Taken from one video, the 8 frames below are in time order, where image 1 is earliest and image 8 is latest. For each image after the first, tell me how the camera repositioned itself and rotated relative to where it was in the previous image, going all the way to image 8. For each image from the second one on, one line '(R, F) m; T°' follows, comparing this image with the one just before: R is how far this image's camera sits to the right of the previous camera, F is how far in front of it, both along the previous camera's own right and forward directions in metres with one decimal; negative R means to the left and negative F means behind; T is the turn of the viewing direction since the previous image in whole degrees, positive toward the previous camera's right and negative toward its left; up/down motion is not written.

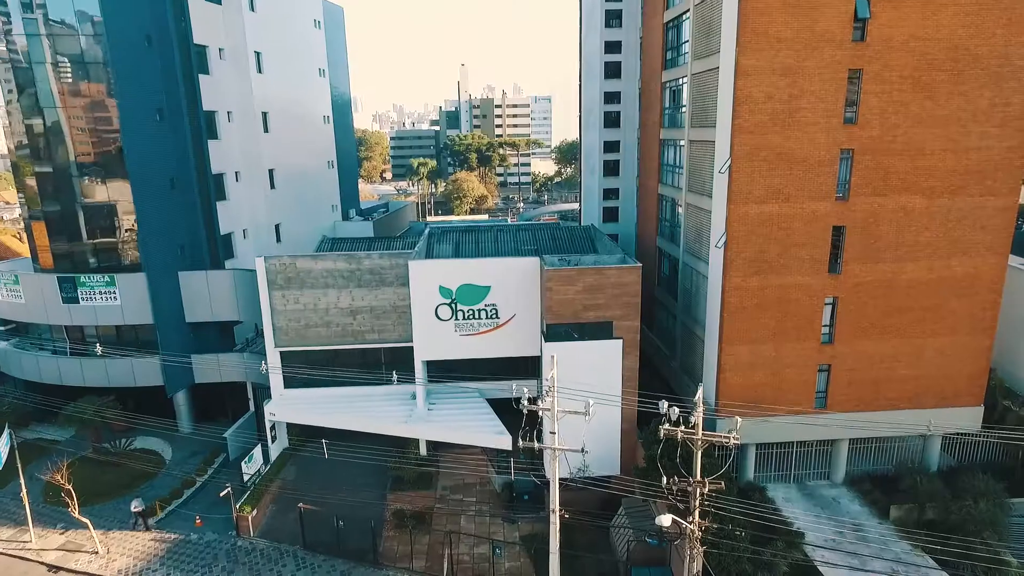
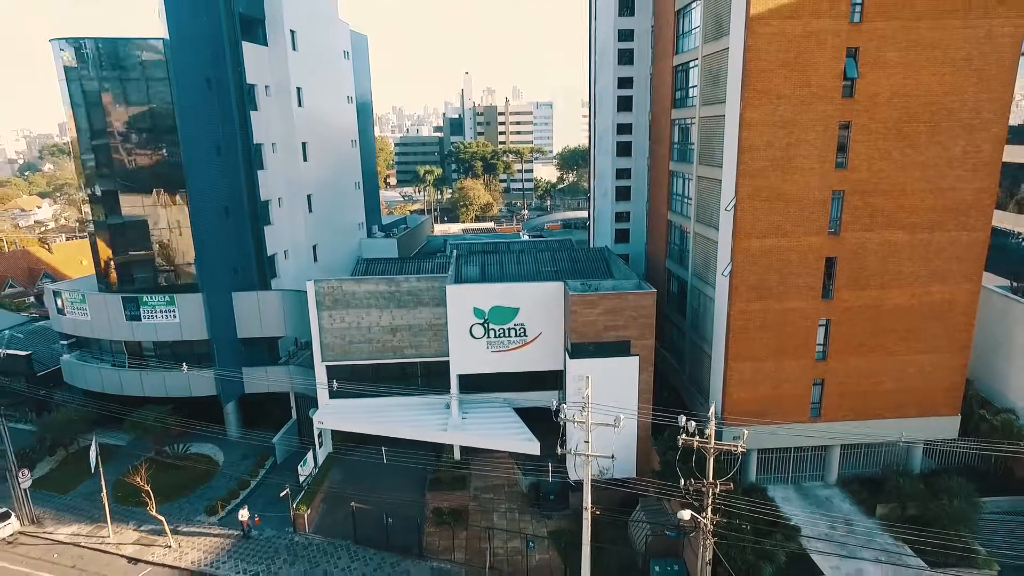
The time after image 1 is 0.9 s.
(-0.7, -2.4) m; 0°
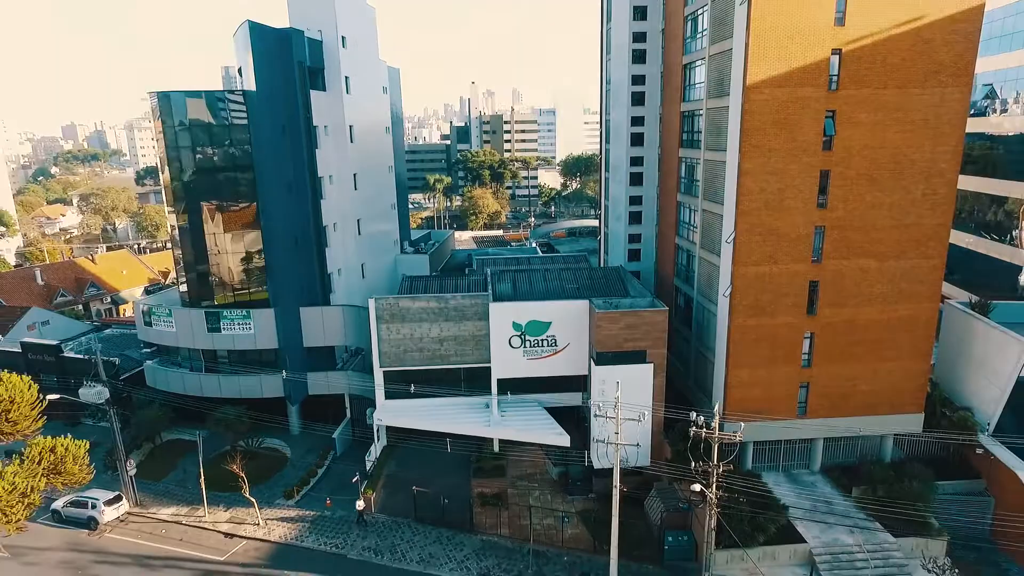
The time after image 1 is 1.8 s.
(-1.1, -4.1) m; 0°
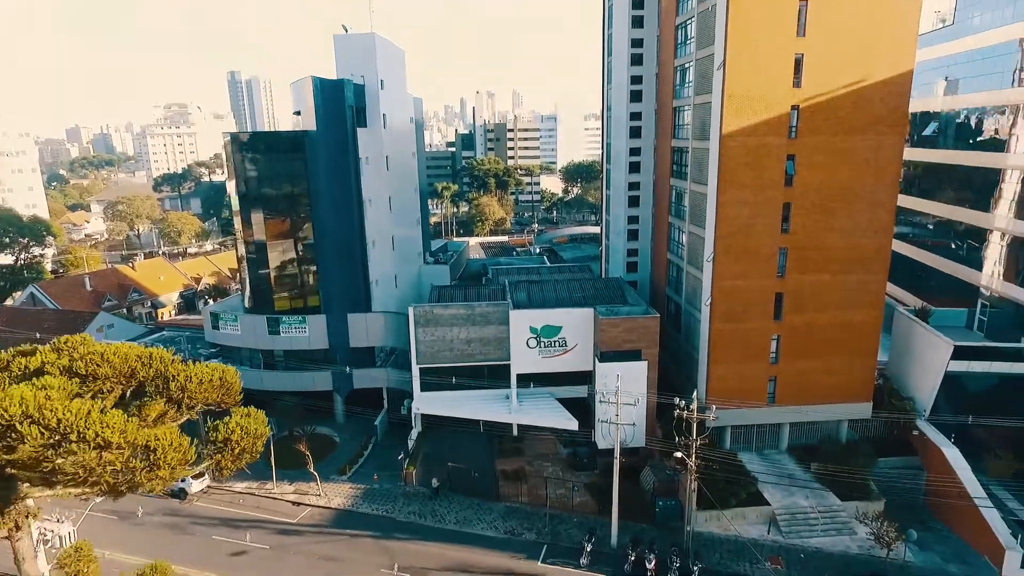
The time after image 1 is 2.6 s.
(-0.7, -5.3) m; 0°
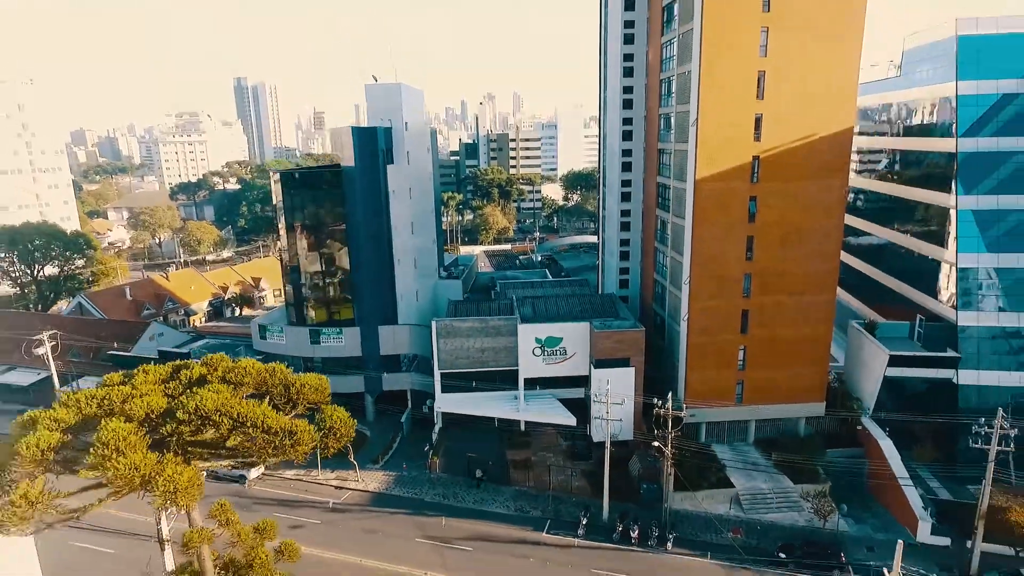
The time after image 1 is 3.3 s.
(-0.3, -5.7) m; 0°
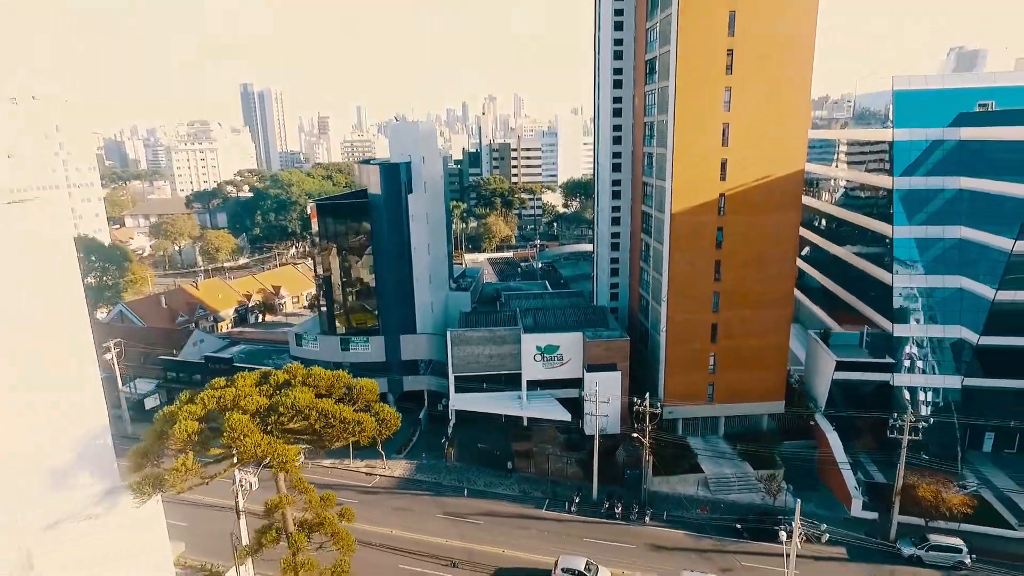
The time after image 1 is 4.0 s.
(-0.2, -6.2) m; 0°
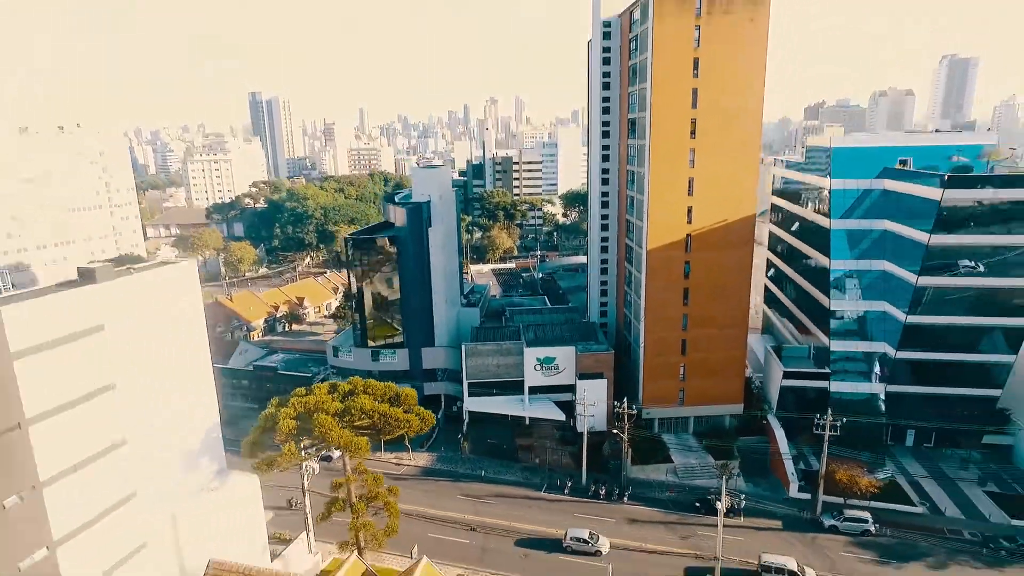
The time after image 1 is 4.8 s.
(-0.2, -8.7) m; 0°
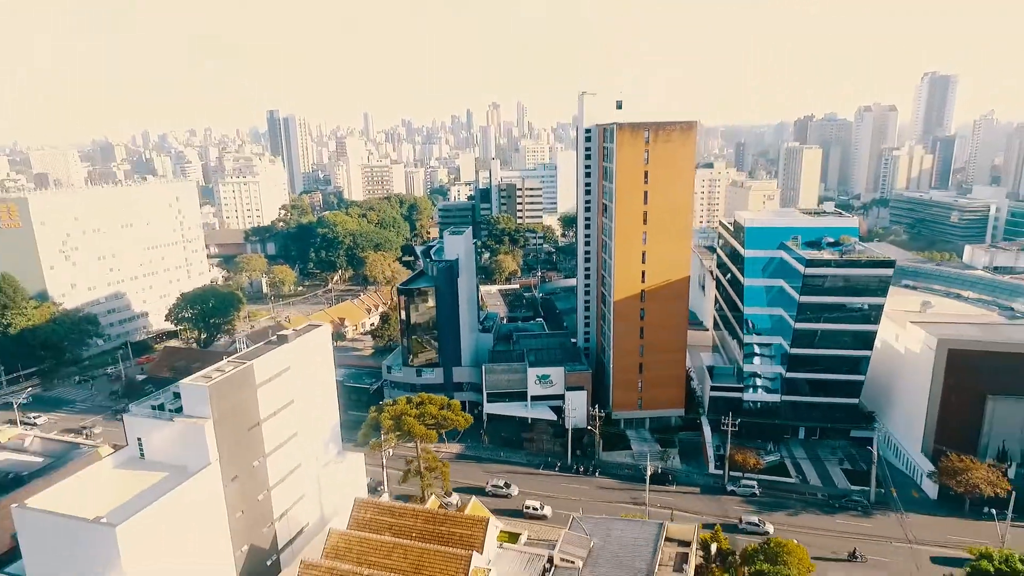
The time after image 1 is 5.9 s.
(-0.5, -20.5) m; 0°
